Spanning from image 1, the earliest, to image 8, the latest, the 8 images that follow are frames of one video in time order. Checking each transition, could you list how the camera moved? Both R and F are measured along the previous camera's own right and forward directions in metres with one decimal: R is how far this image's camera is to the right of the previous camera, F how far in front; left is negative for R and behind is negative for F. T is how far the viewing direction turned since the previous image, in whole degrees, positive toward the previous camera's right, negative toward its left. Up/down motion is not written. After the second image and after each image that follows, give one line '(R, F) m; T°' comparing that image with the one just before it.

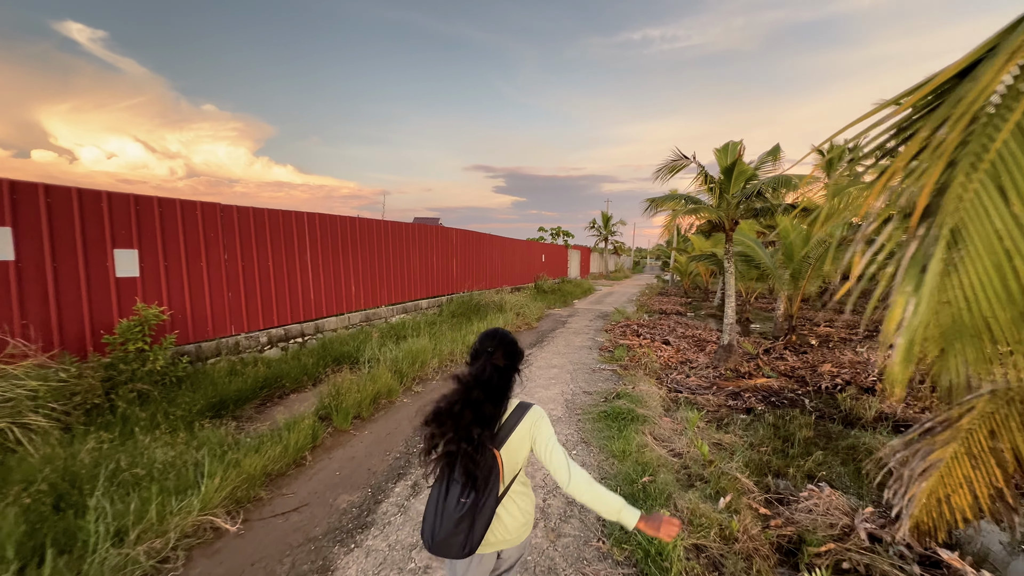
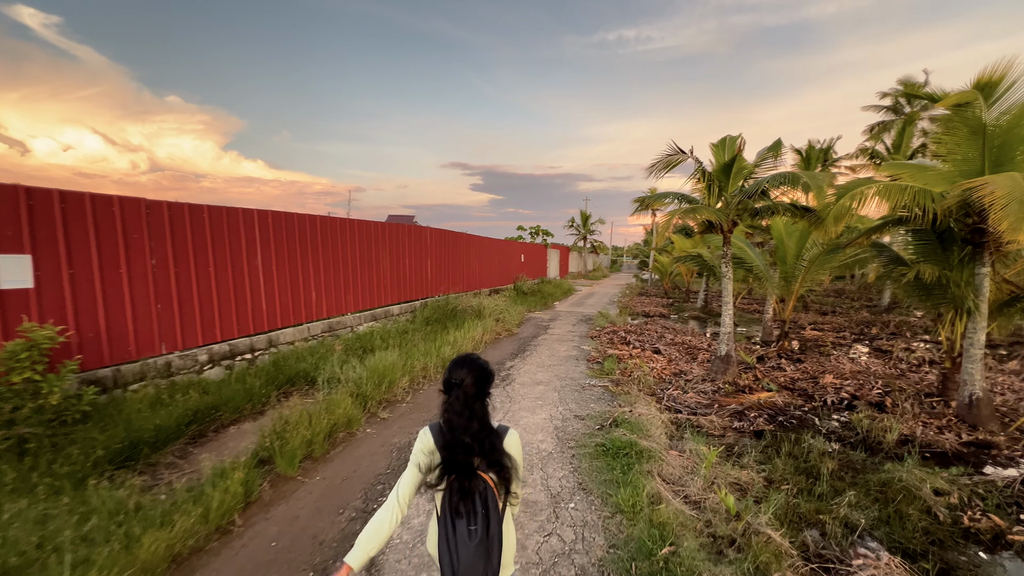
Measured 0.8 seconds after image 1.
(0.0, +0.5) m; +3°
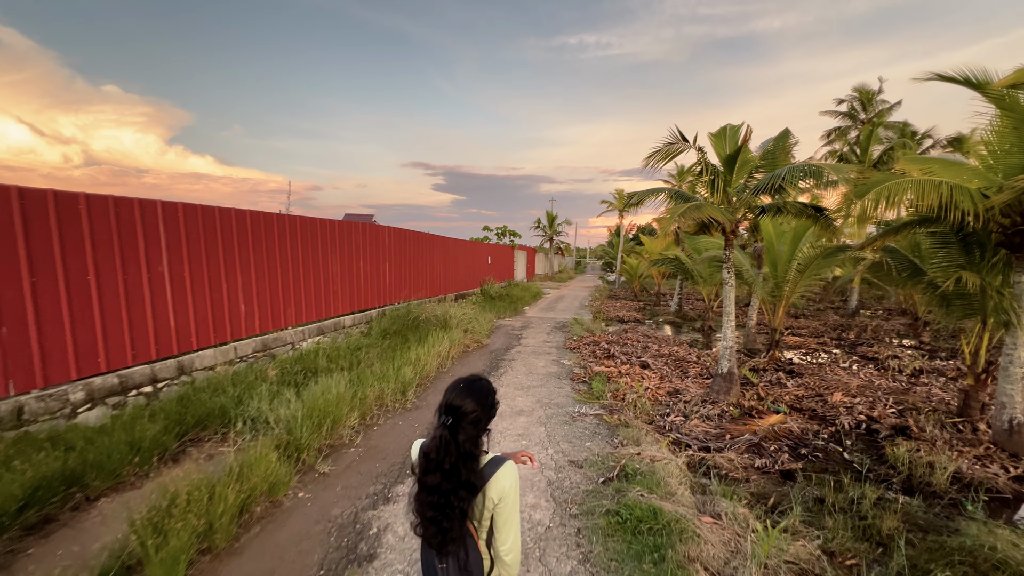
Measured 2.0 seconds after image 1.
(-0.1, +0.8) m; +5°
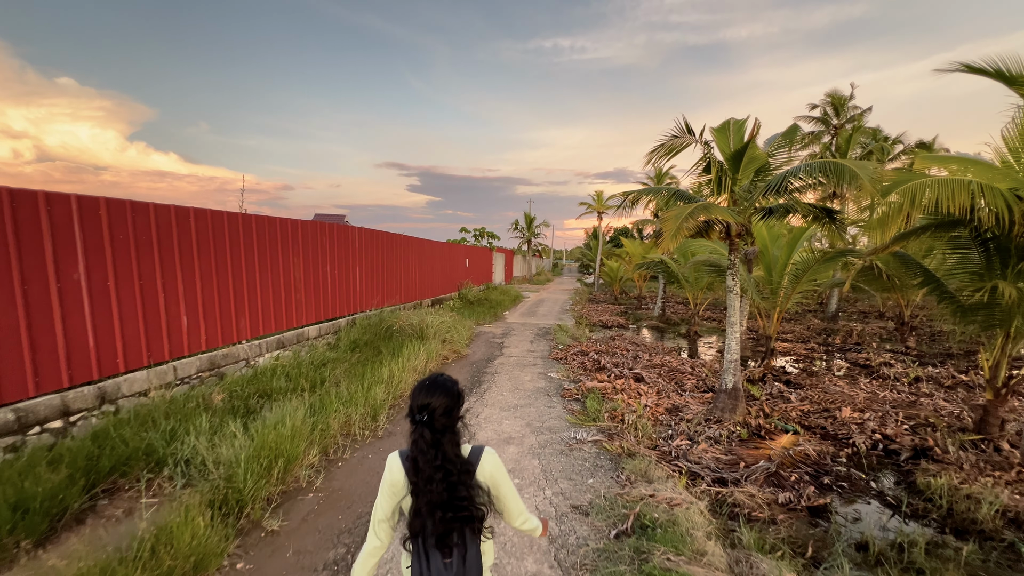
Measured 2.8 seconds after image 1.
(-0.1, +0.5) m; +3°
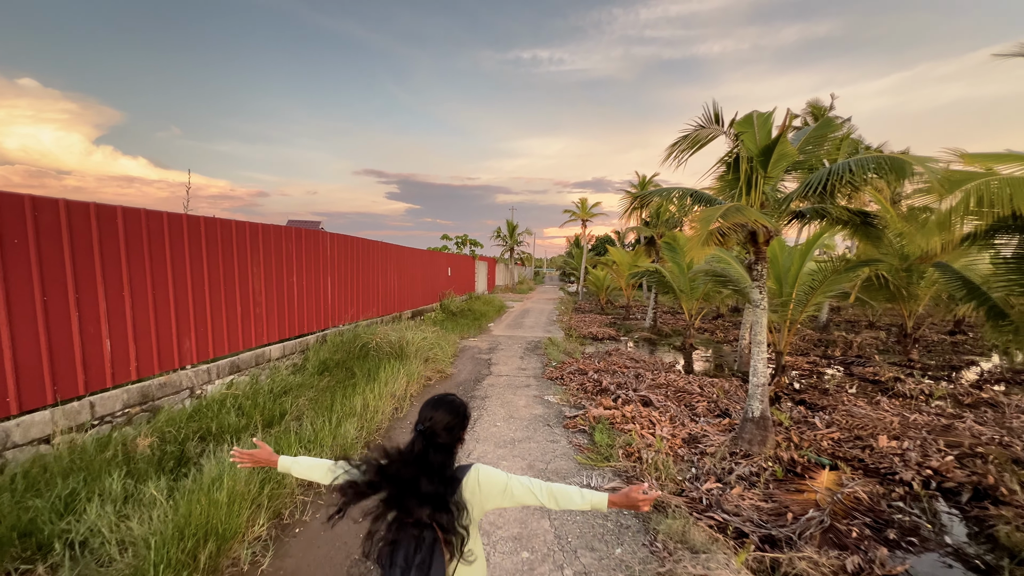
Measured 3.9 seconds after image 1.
(-0.1, +0.6) m; +3°
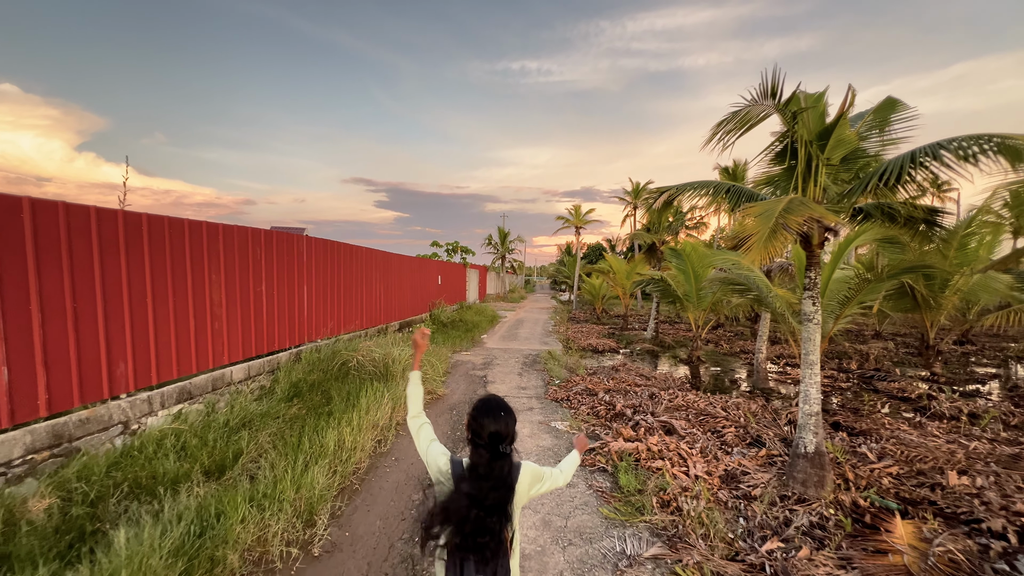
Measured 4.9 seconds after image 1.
(-0.1, +0.6) m; +1°
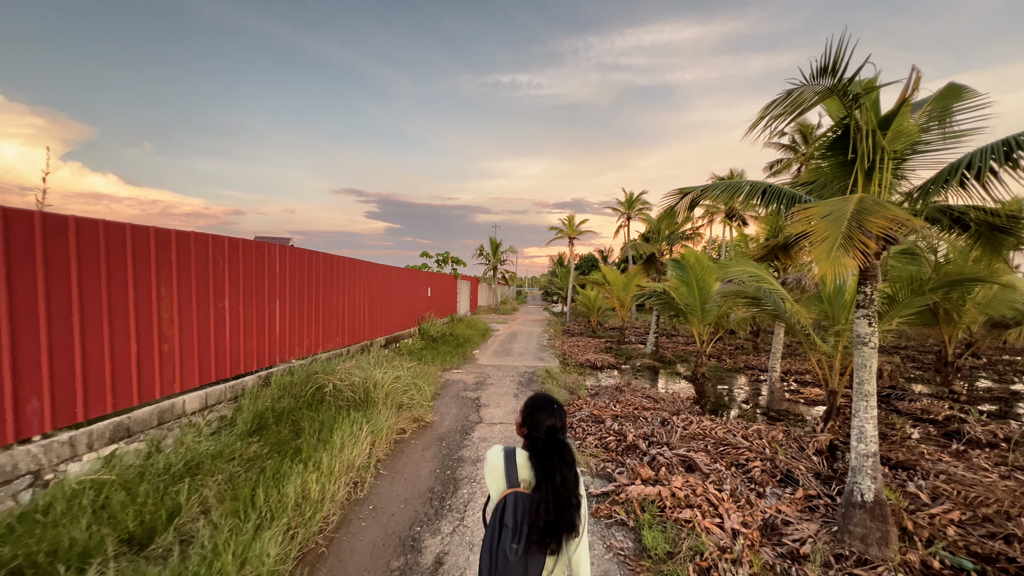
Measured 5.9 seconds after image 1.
(-0.1, +0.5) m; +1°
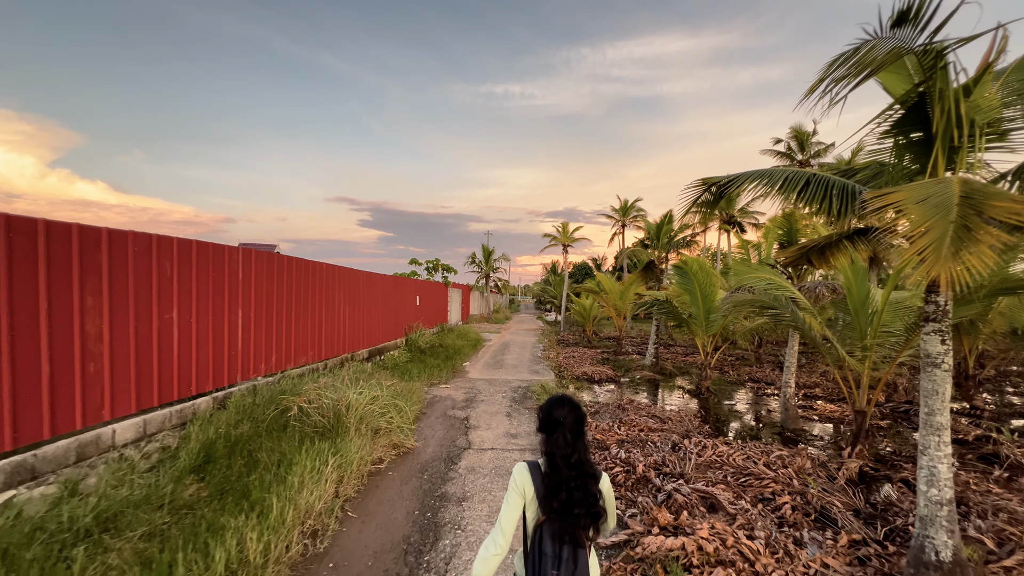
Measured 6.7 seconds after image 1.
(0.0, +0.5) m; +1°
